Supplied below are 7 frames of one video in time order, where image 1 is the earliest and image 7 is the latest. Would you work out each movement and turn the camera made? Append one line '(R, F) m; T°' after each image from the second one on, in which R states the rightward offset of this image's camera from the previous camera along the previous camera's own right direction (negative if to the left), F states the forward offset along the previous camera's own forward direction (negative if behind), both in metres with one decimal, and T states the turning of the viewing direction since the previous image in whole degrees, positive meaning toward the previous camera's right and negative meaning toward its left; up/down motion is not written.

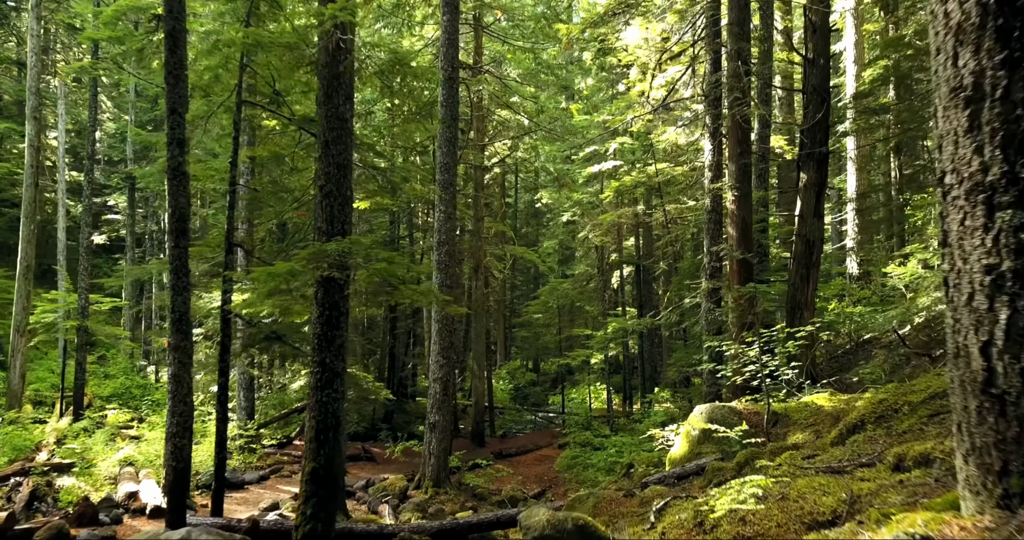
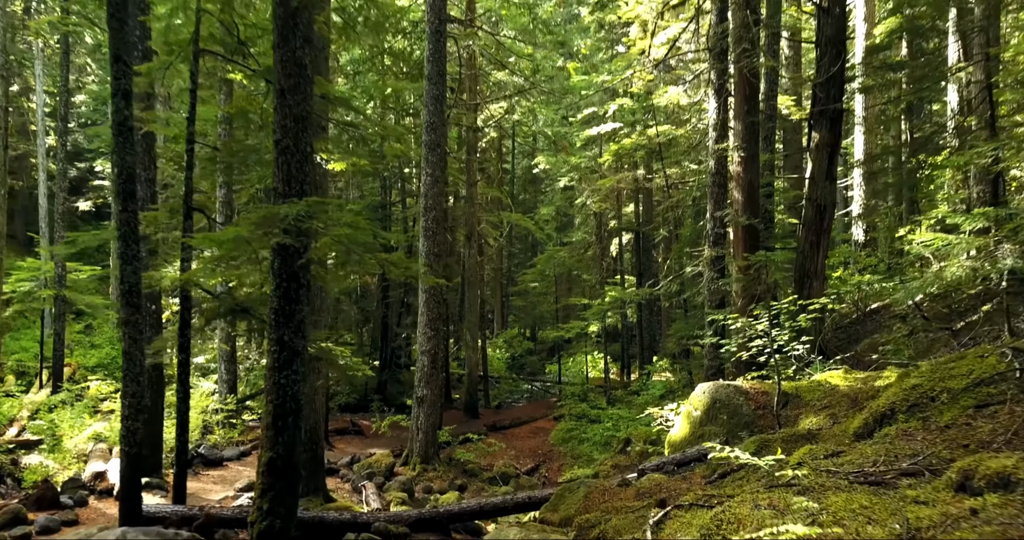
(+0.1, +0.6) m; 0°
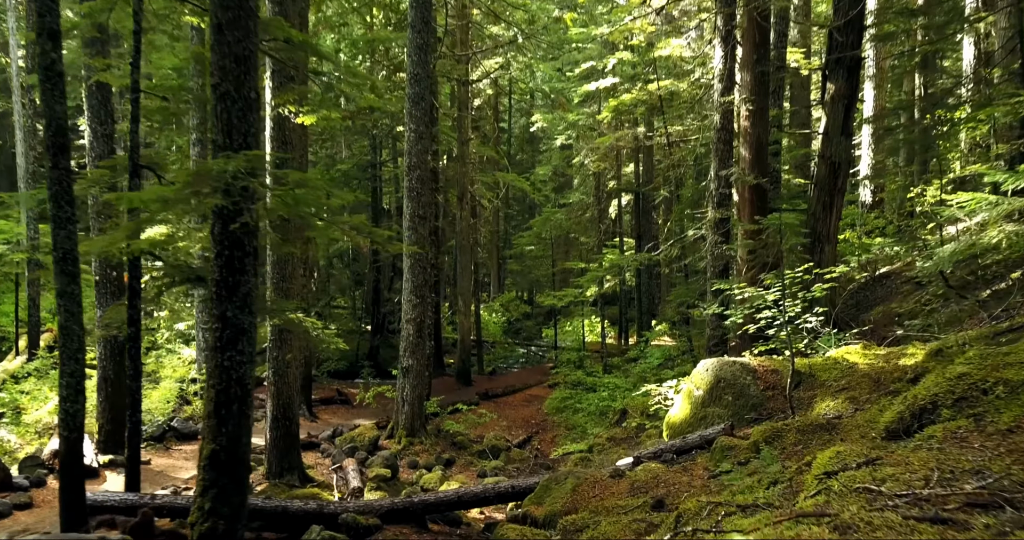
(+0.1, +0.7) m; 0°
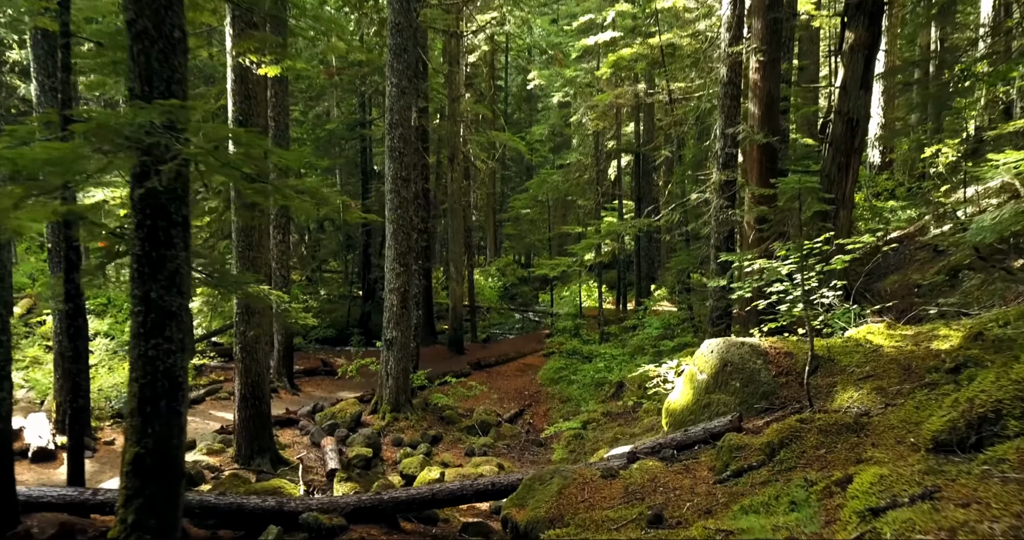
(+0.1, +0.7) m; 0°
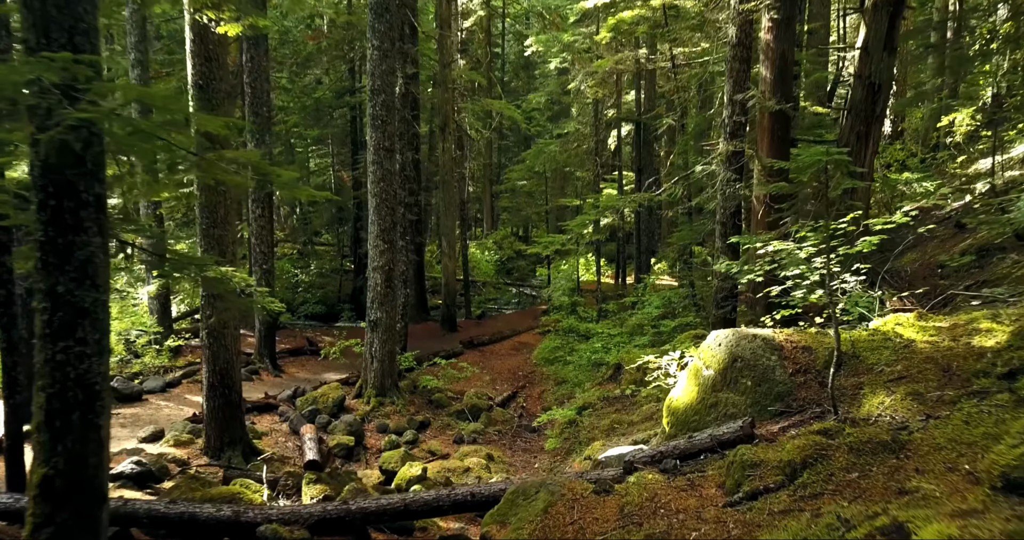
(+0.1, +0.6) m; 0°
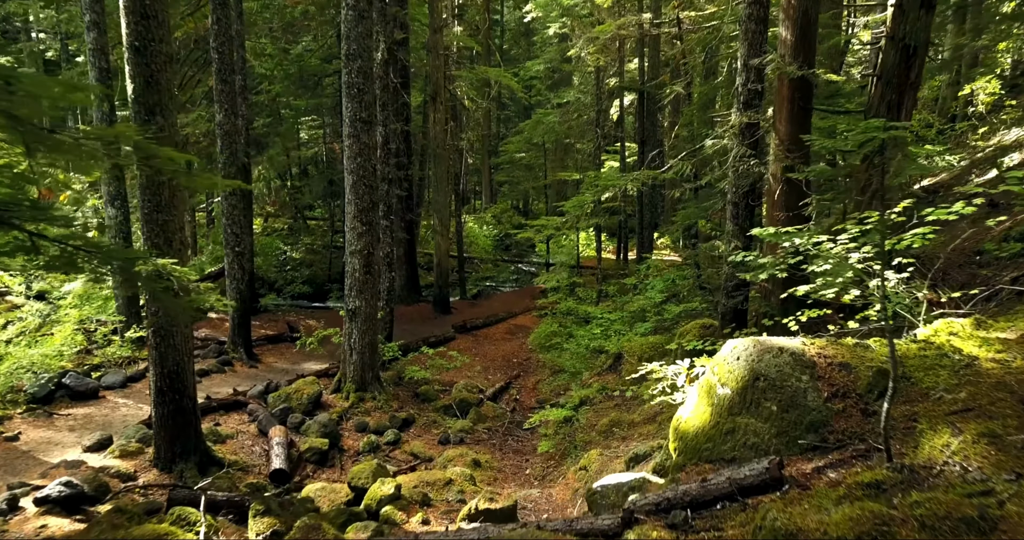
(+0.1, +0.8) m; 0°
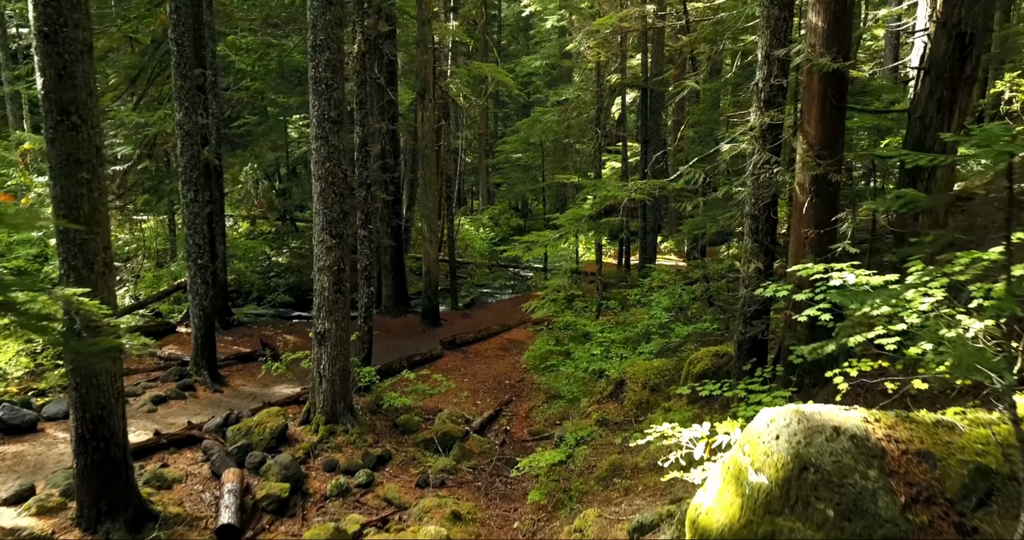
(+0.1, +0.9) m; 0°
